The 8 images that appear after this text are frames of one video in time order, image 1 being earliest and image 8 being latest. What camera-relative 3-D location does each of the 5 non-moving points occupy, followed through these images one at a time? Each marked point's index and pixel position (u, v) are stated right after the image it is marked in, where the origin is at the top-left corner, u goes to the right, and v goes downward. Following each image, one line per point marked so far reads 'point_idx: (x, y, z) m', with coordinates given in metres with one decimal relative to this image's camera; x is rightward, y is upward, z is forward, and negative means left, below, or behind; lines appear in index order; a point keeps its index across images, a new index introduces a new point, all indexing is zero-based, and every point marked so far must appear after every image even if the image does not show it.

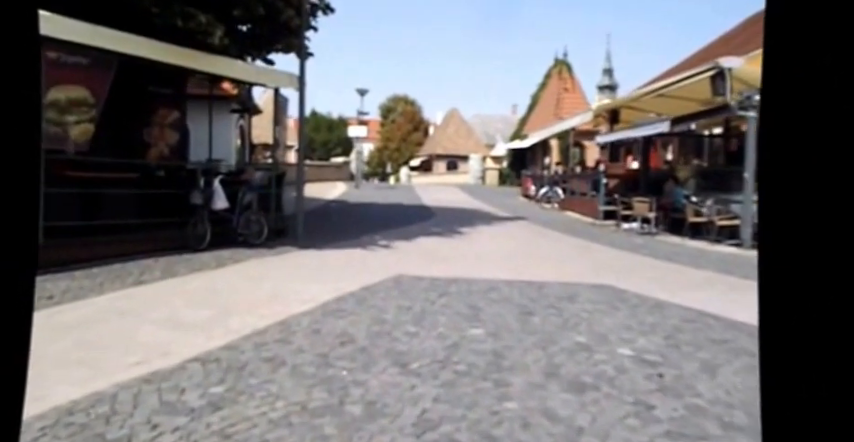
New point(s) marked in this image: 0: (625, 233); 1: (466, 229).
0: (+5.6, -0.3, +17.8) m
1: (+1.1, -0.2, +17.9) m
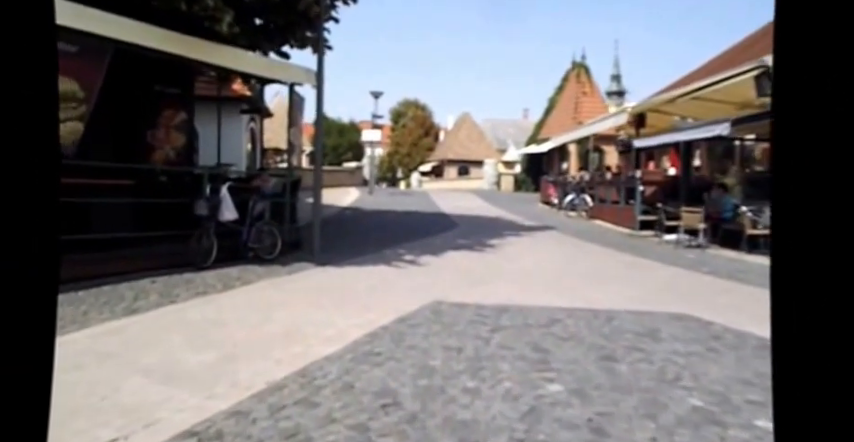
0: (+6.3, -0.6, +16.2) m
1: (+1.8, -0.5, +16.4) m
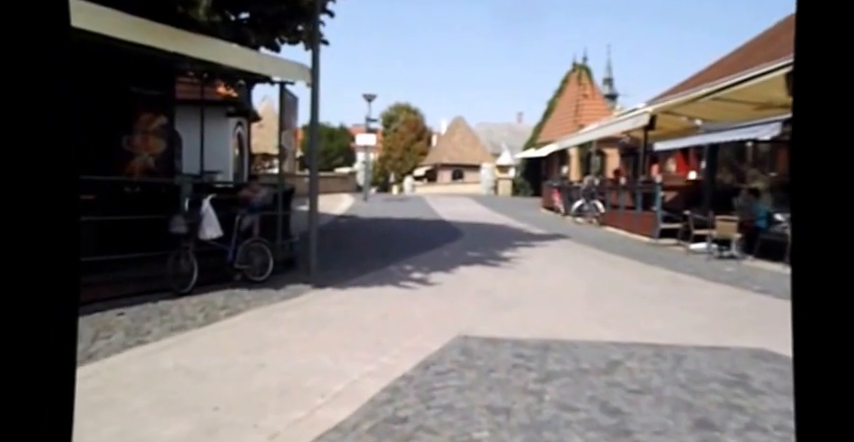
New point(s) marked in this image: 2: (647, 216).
0: (+6.5, -0.8, +14.8) m
1: (+2.0, -0.8, +14.9) m
2: (+6.7, +0.2, +19.4) m
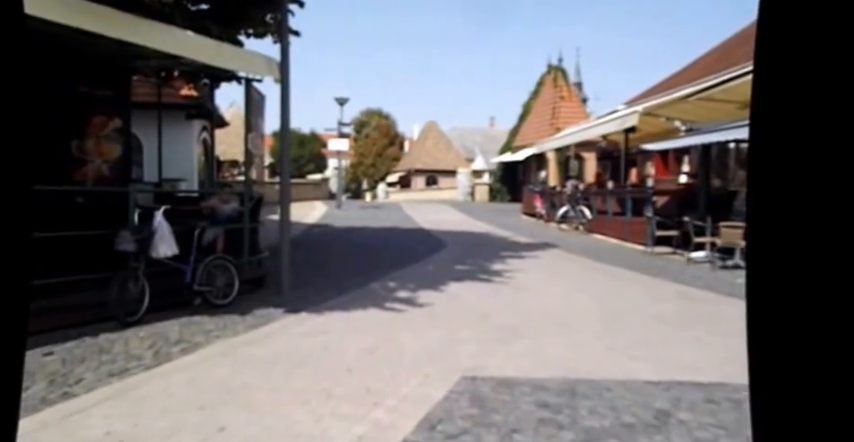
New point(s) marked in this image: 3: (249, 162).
0: (+6.1, -1.0, +13.8) m
1: (+1.6, -1.0, +13.7) m
2: (+6.1, 0.0, +18.4) m
3: (-3.0, +1.0, +10.7) m
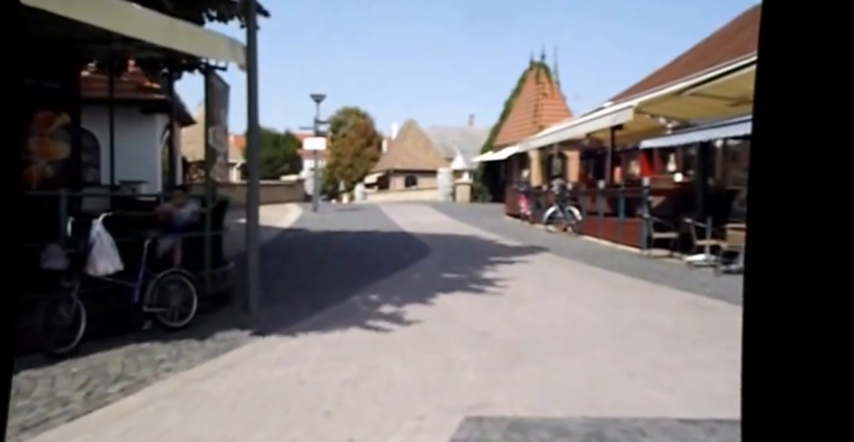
0: (+5.8, -1.0, +12.9) m
1: (+1.3, -1.1, +12.7) m
2: (+5.6, 0.0, +17.5) m
3: (-3.2, +0.9, +9.5) m
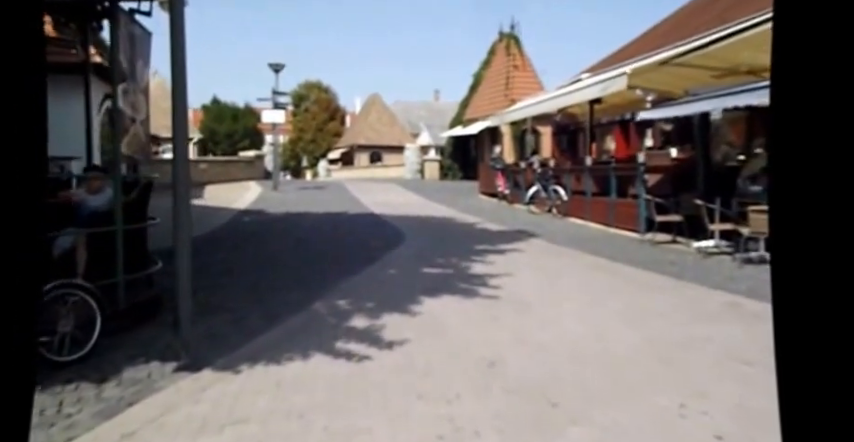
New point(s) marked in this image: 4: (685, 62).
0: (+5.4, -0.7, +11.2) m
1: (+0.9, -0.8, +10.7) m
2: (+5.0, +0.4, +15.8) m
3: (-3.4, +1.0, +7.2) m
4: (+7.9, +4.8, +18.6) m
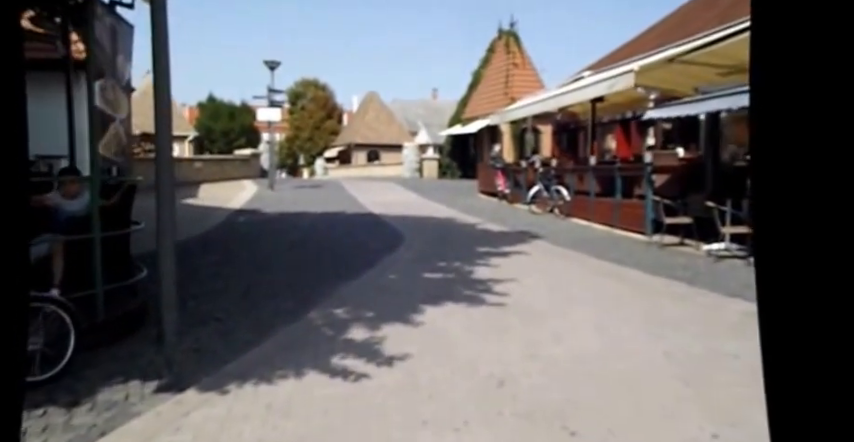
0: (+5.4, -0.8, +10.7) m
1: (+0.9, -0.8, +10.2) m
2: (+5.0, +0.4, +15.3) m
3: (-3.4, +1.0, +6.7) m
4: (+7.9, +4.8, +18.2) m
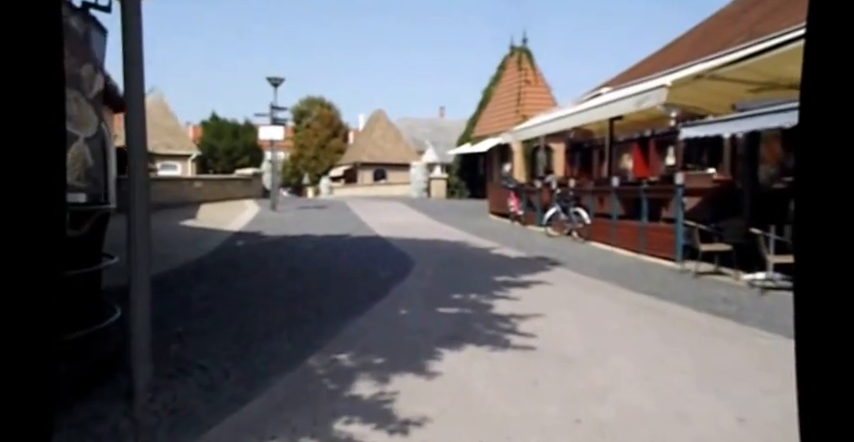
0: (+5.6, -1.2, +9.6) m
1: (+1.2, -1.2, +9.1) m
2: (+5.2, -0.2, +14.2) m
3: (-3.2, +0.7, +5.7) m
4: (+8.2, +4.1, +17.2) m
